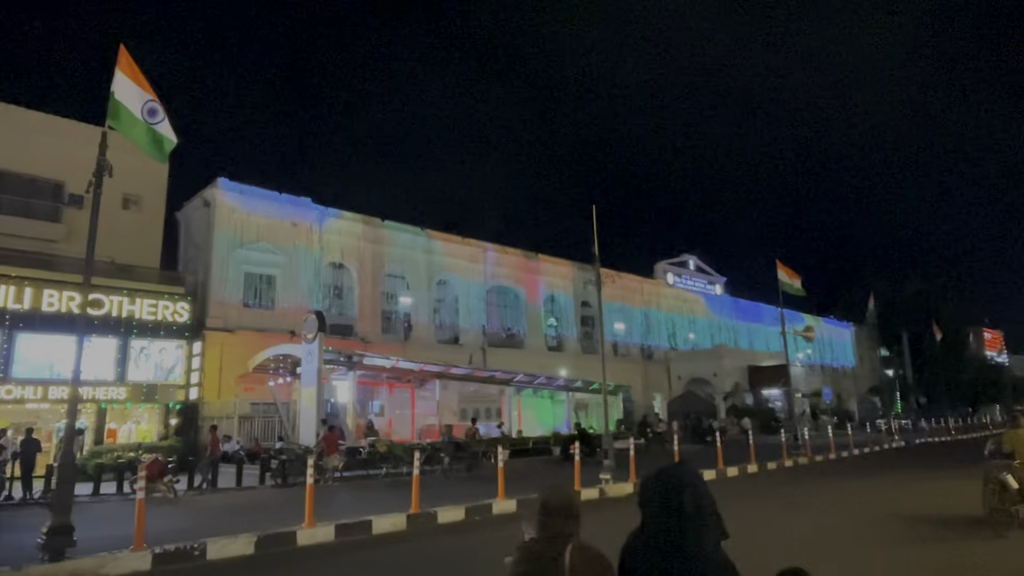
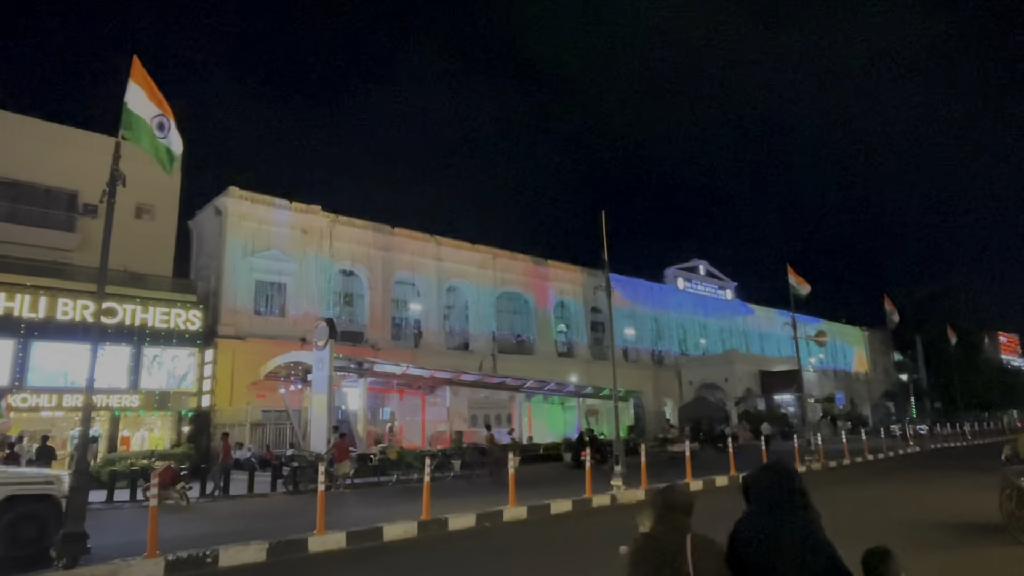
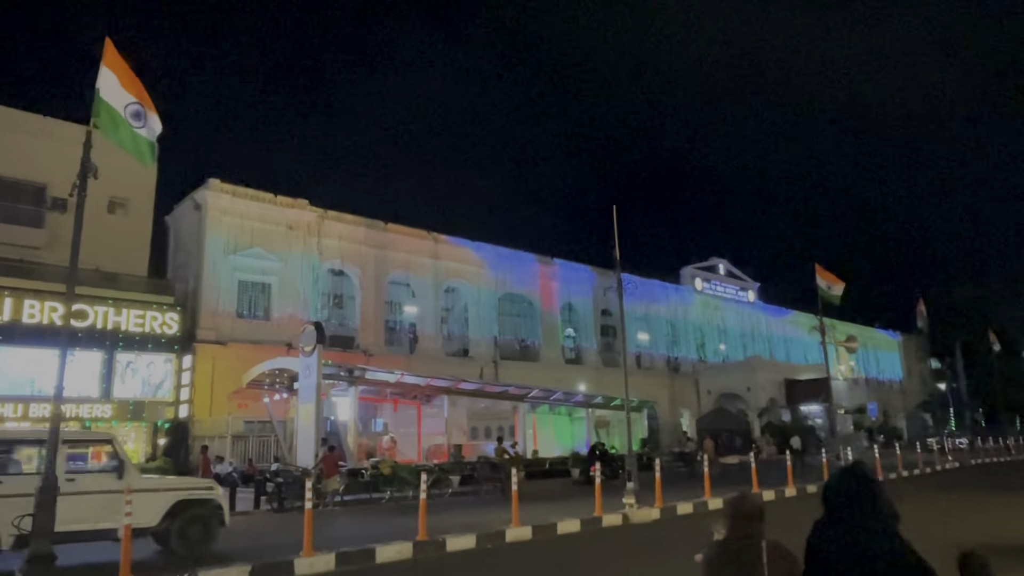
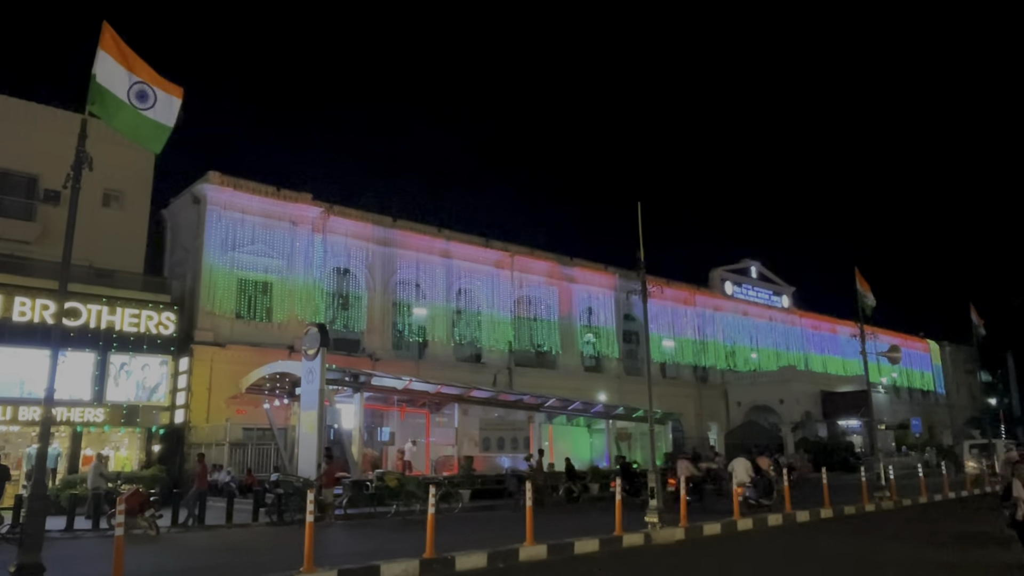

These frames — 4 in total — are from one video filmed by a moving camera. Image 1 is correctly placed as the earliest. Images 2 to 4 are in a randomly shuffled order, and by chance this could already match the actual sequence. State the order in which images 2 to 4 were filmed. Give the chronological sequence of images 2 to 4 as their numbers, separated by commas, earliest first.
2, 3, 4
